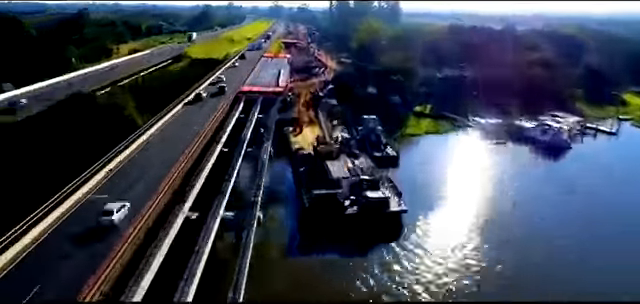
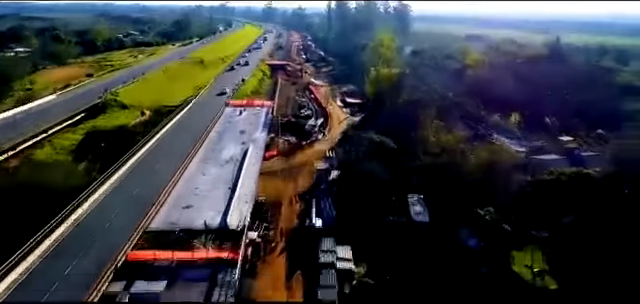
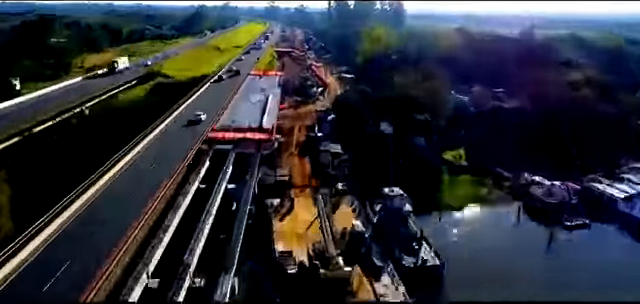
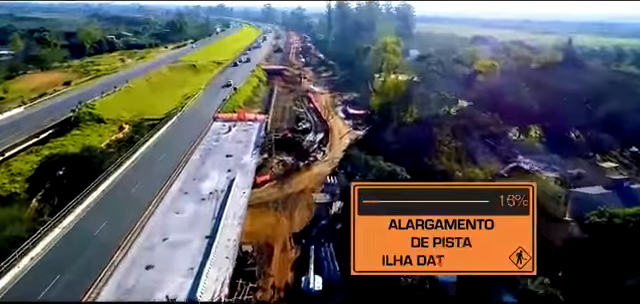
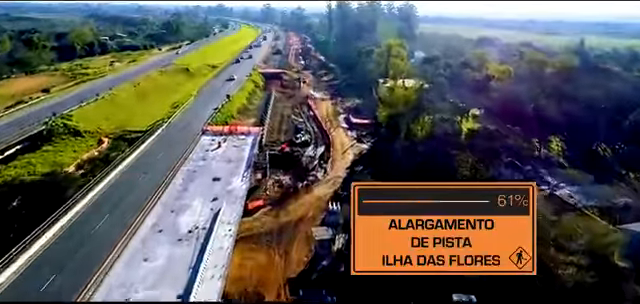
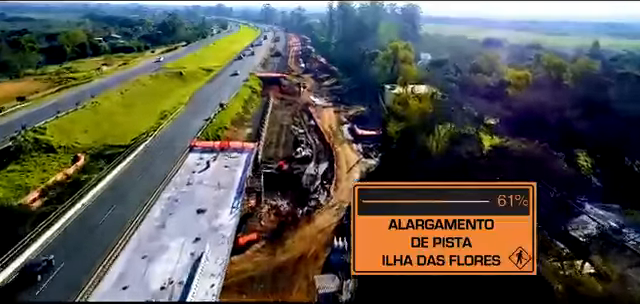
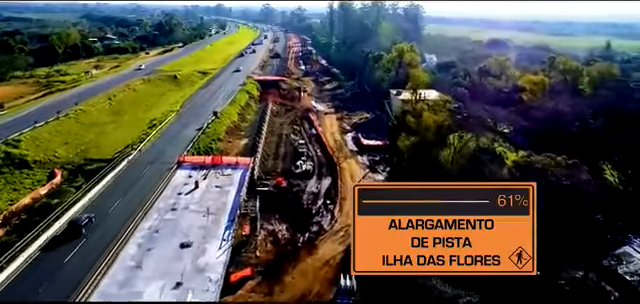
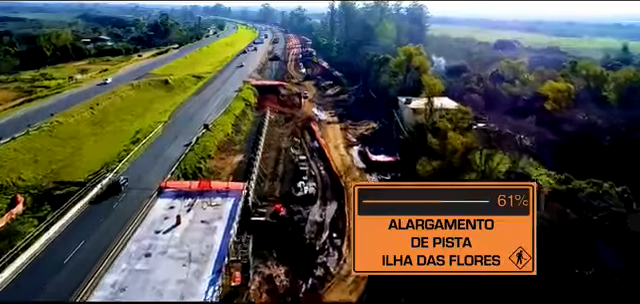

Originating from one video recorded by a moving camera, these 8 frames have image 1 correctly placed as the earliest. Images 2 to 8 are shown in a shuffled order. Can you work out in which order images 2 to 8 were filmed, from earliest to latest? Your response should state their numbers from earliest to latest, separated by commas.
3, 2, 4, 5, 6, 7, 8
